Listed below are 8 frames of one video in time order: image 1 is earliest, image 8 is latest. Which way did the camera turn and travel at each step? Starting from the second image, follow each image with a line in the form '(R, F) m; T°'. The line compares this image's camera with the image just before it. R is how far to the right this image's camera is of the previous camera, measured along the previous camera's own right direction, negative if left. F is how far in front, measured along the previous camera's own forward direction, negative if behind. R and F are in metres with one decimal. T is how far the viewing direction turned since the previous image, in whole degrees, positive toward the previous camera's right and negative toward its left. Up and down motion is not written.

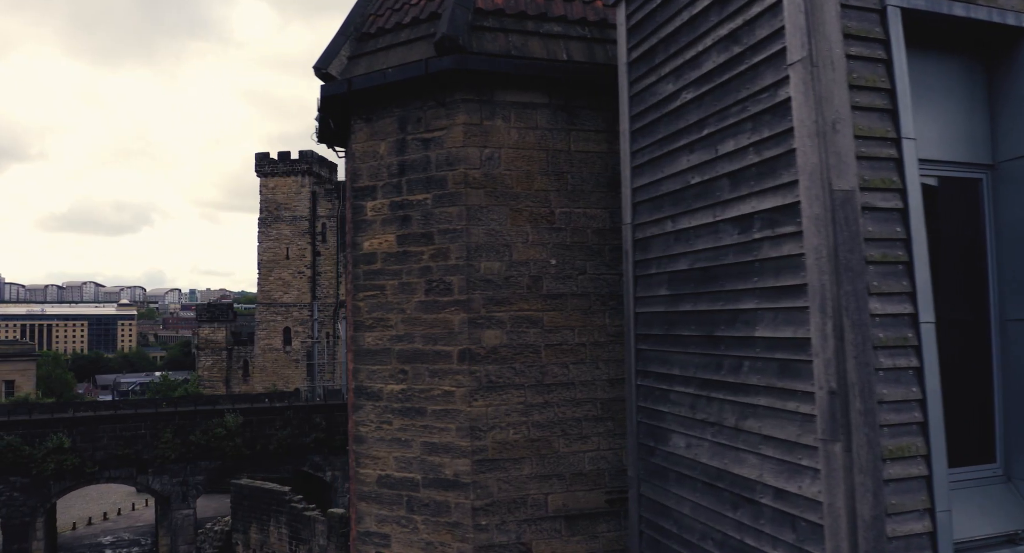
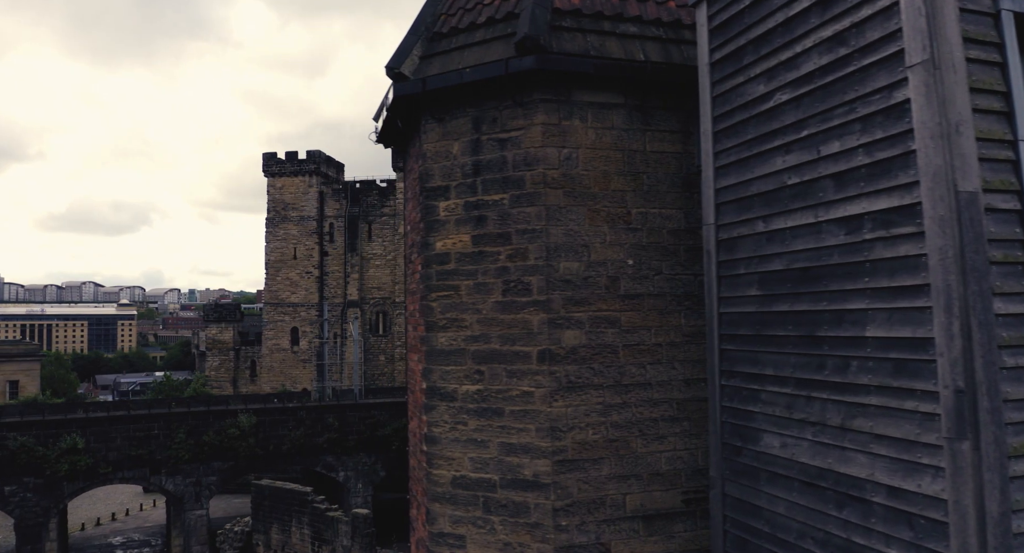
(-0.6, 0.0) m; 0°
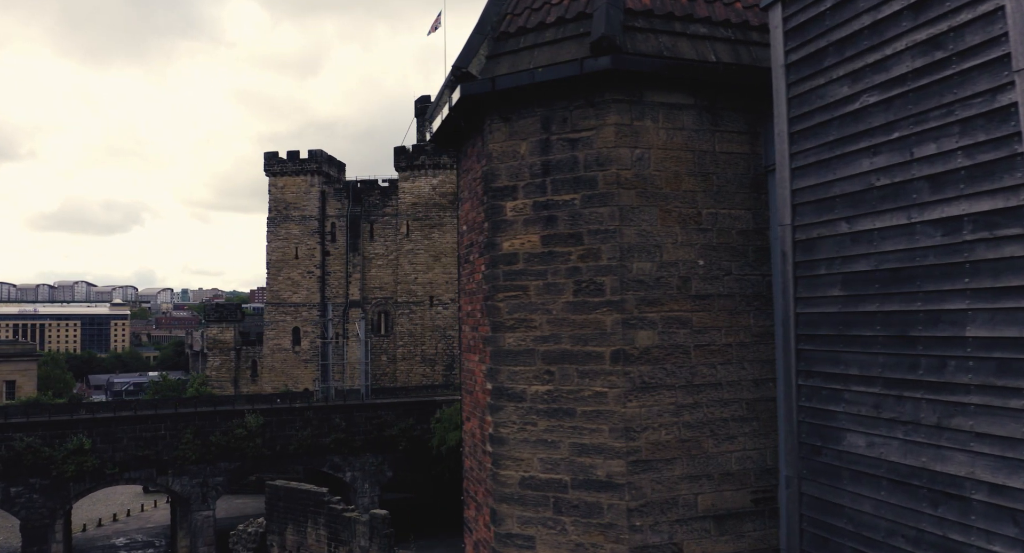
(-0.6, 0.0) m; +1°
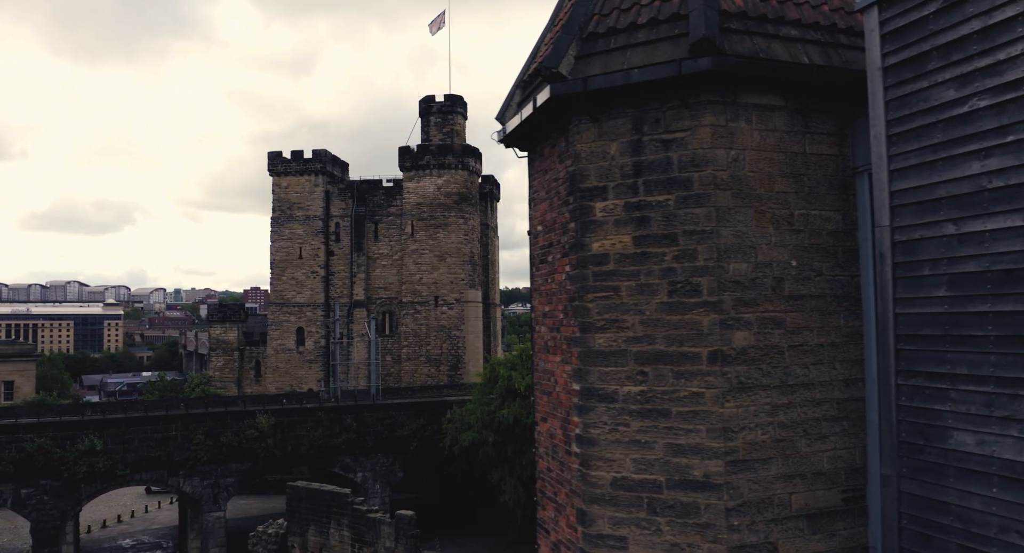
(-0.8, 0.0) m; +1°
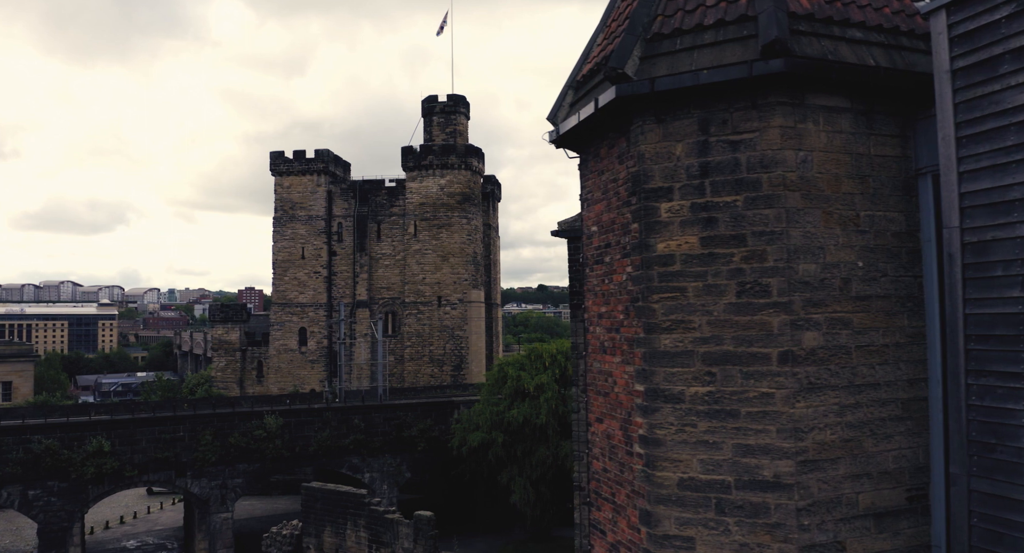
(-0.6, 0.0) m; +1°
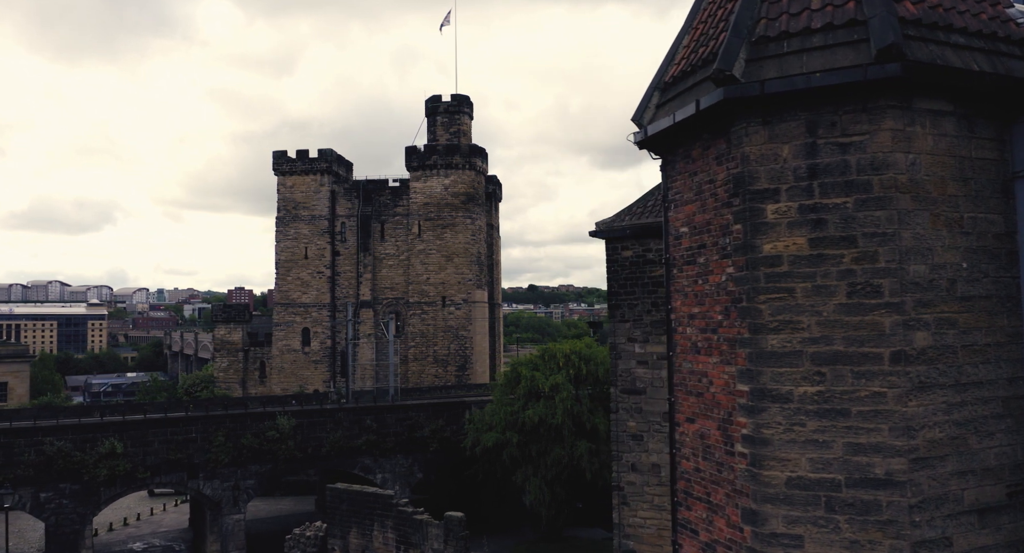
(-1.0, 0.0) m; +1°
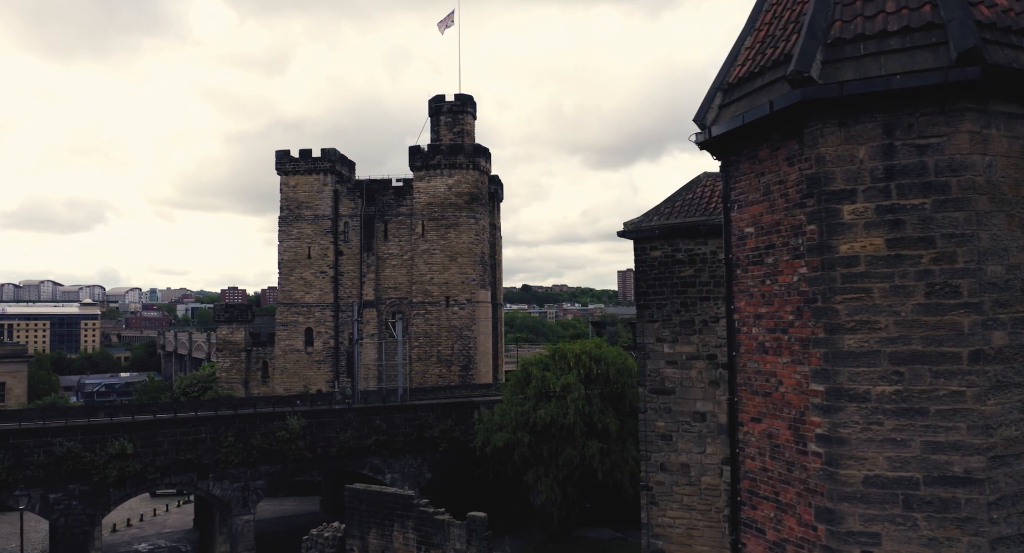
(-0.7, 0.0) m; +1°
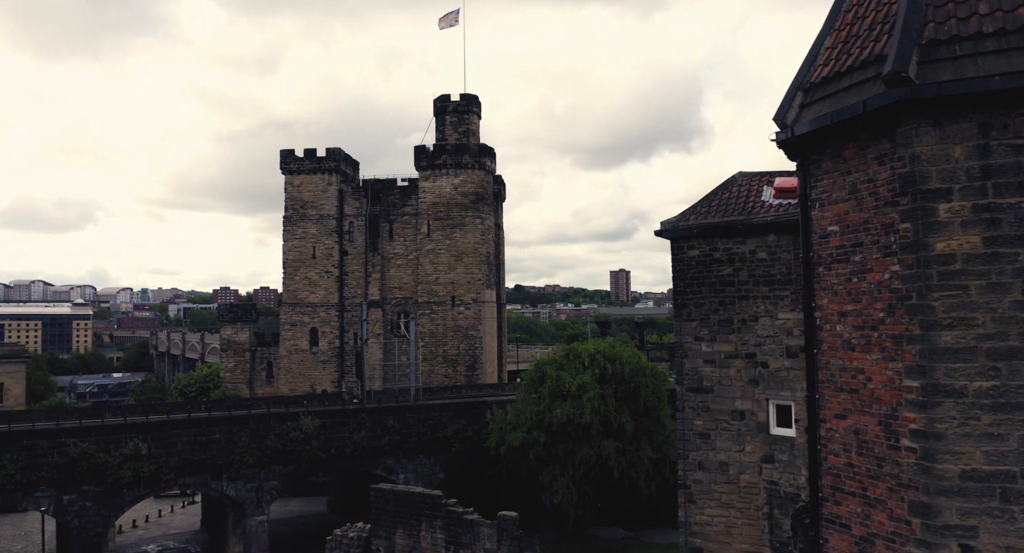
(-1.0, 0.0) m; +1°
